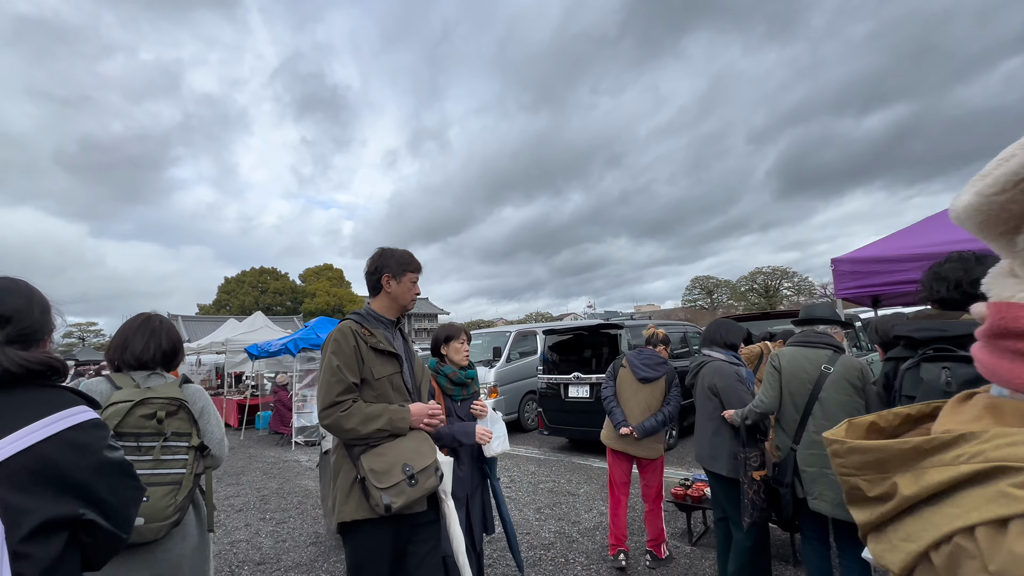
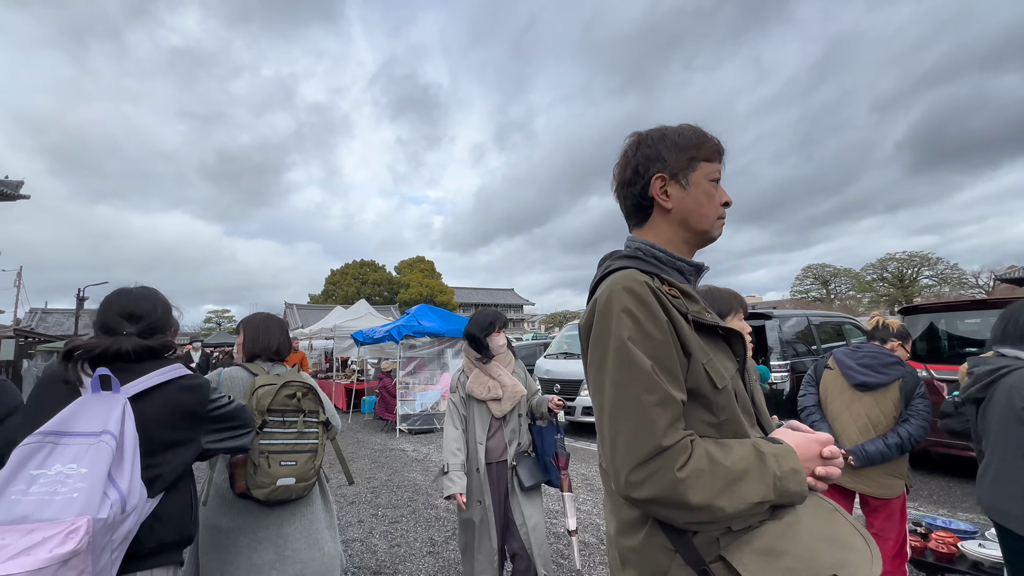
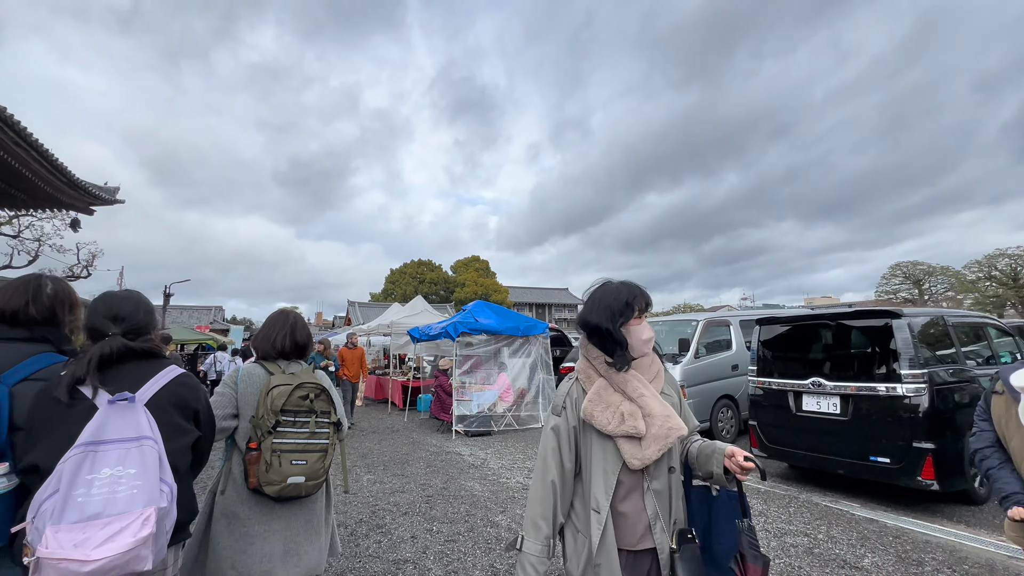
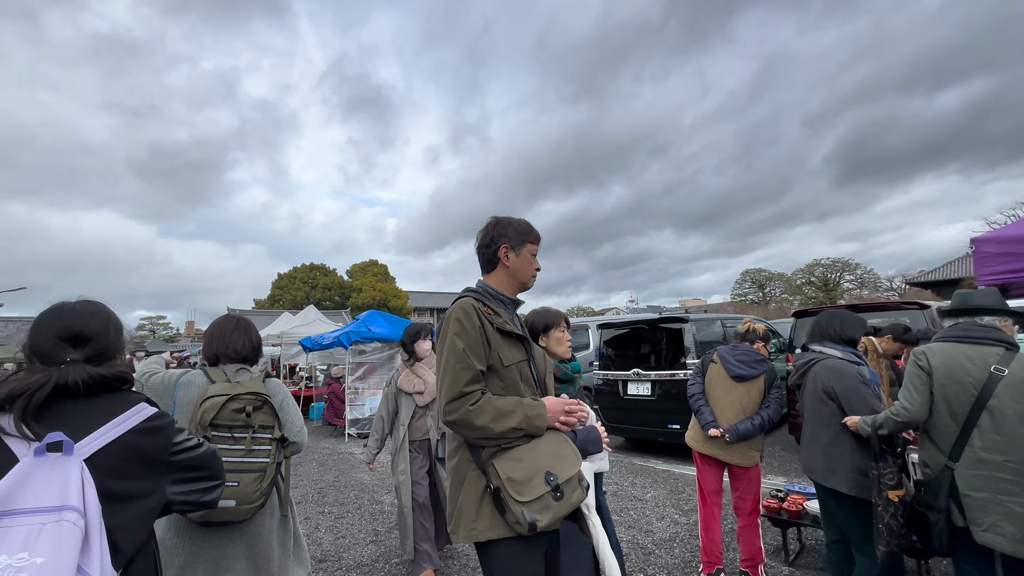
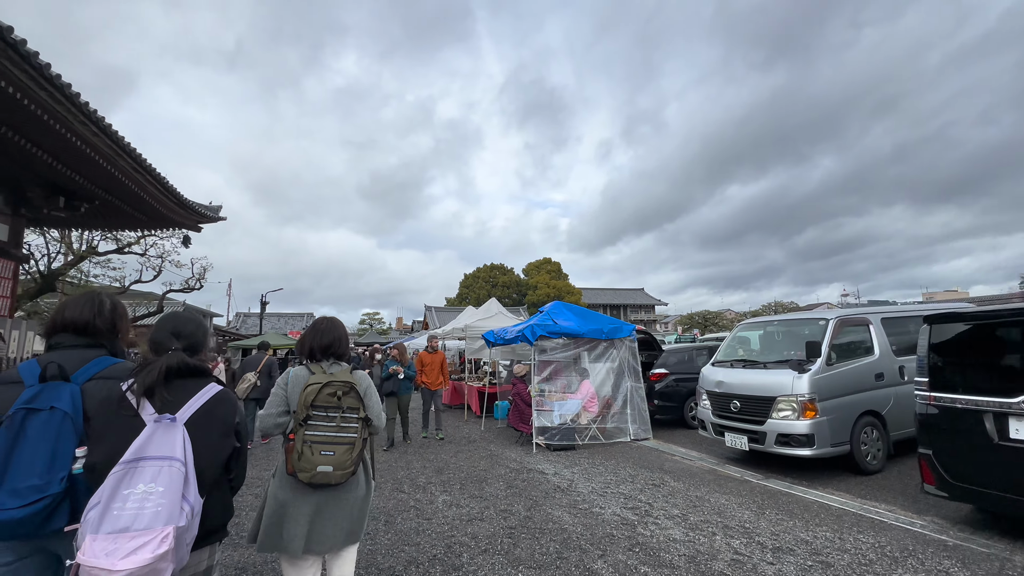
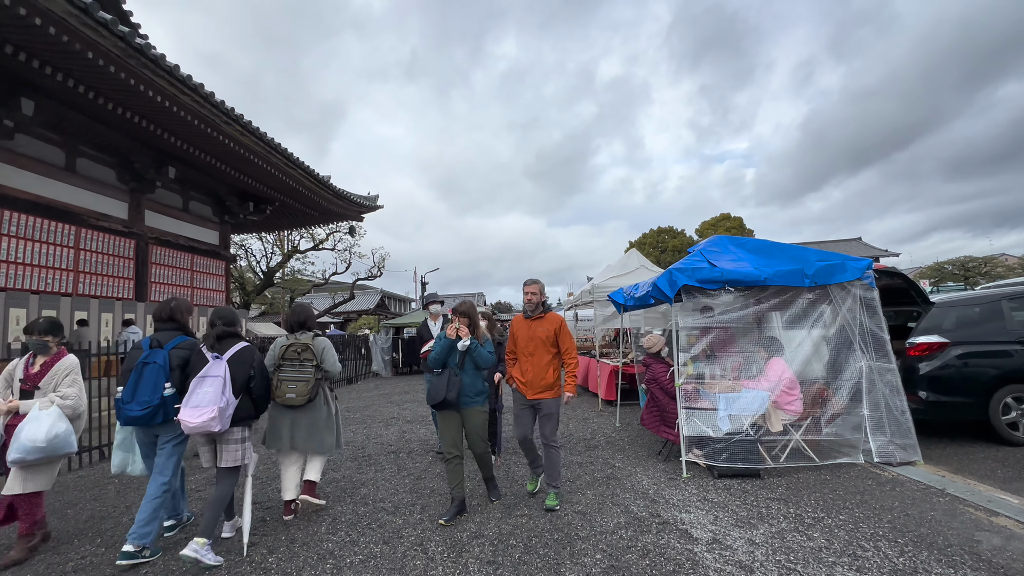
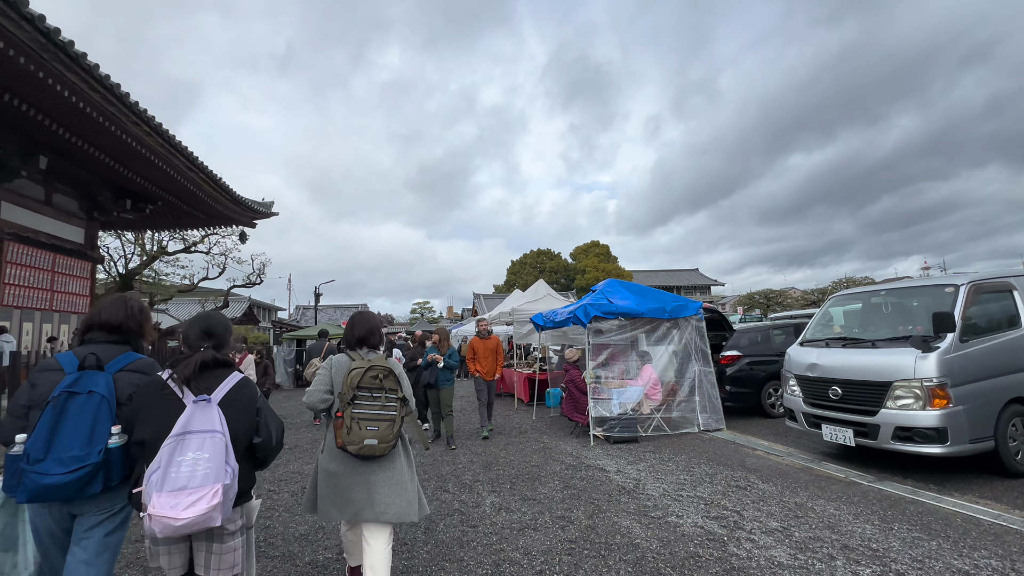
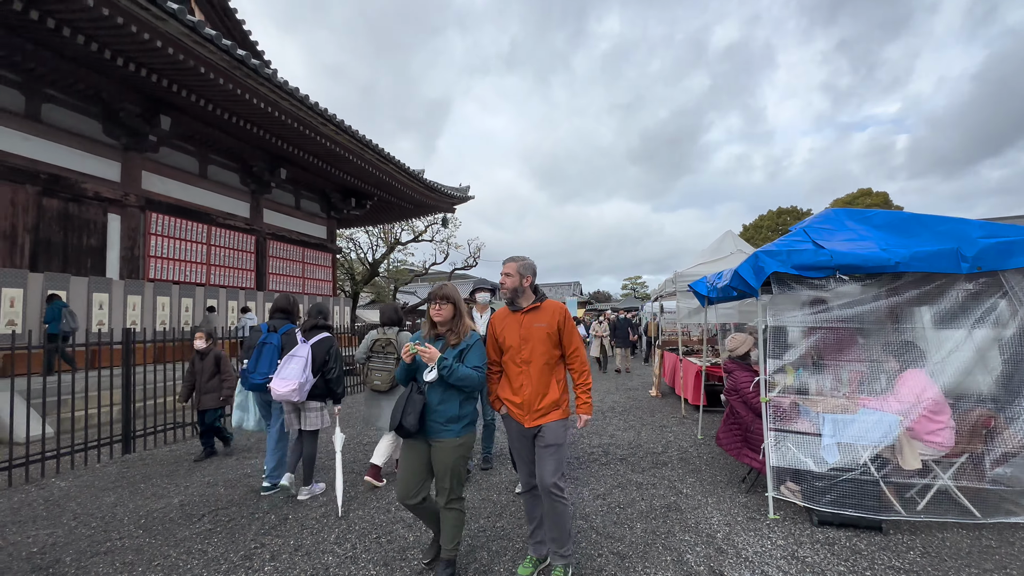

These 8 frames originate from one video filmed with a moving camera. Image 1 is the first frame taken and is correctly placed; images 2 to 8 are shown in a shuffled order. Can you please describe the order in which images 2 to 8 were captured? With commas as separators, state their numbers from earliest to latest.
4, 2, 3, 5, 7, 6, 8
